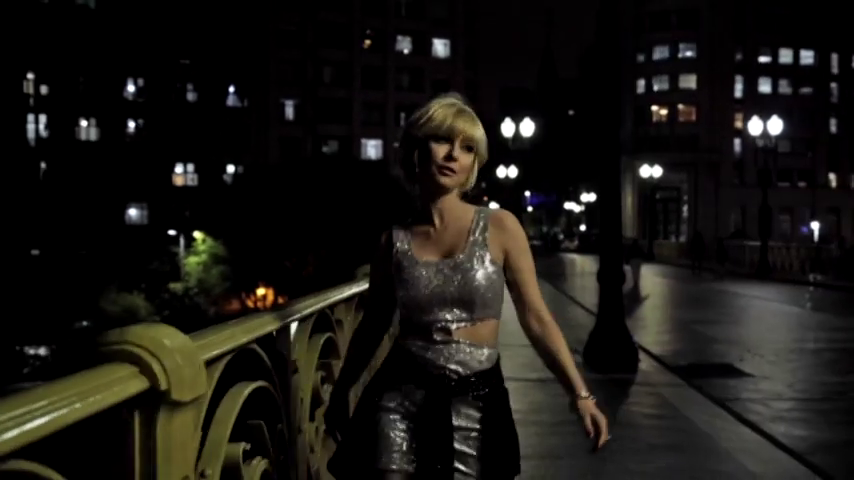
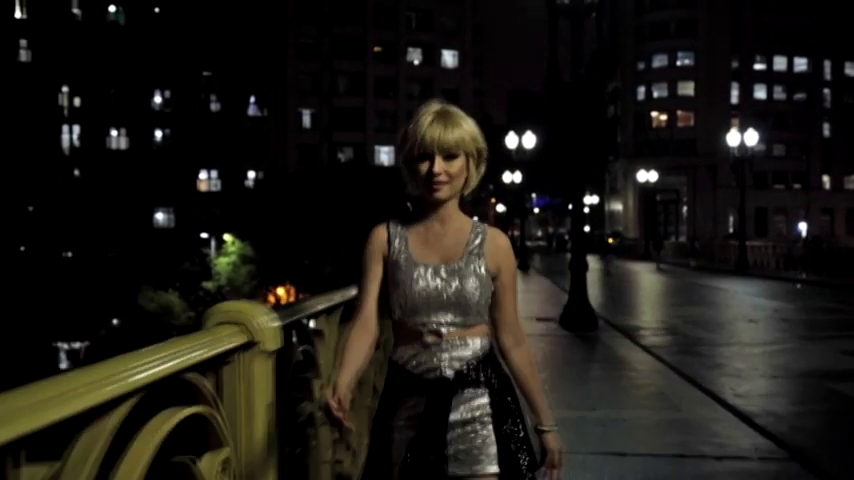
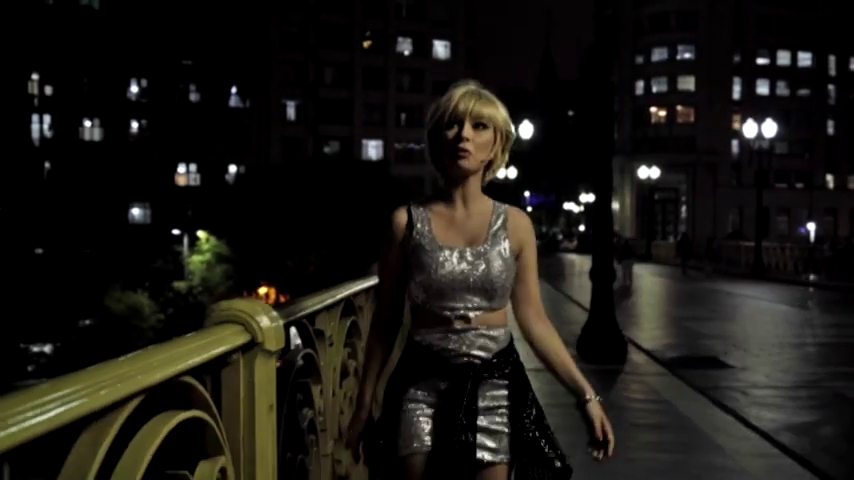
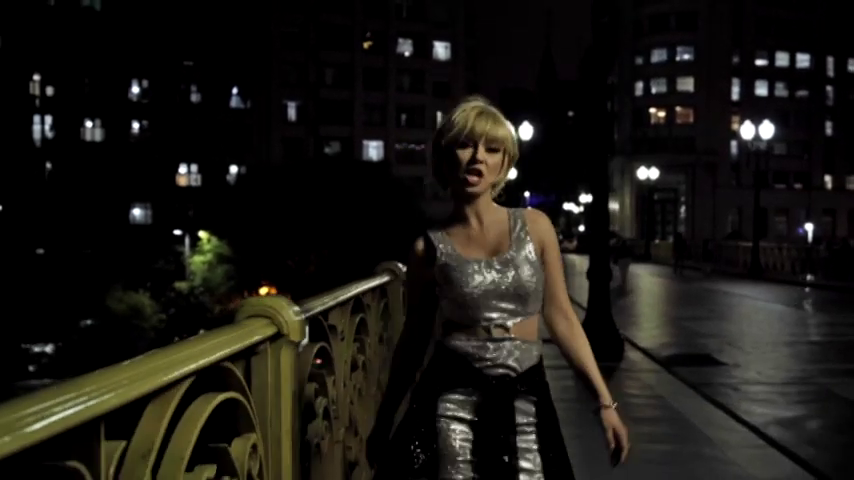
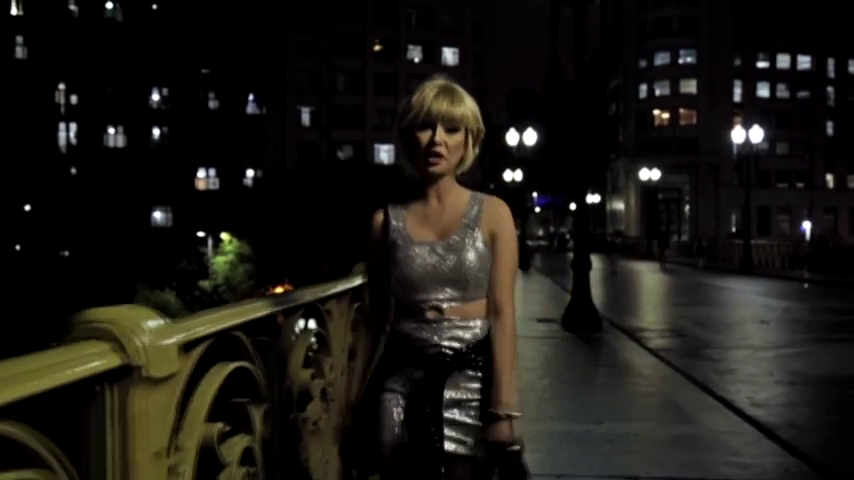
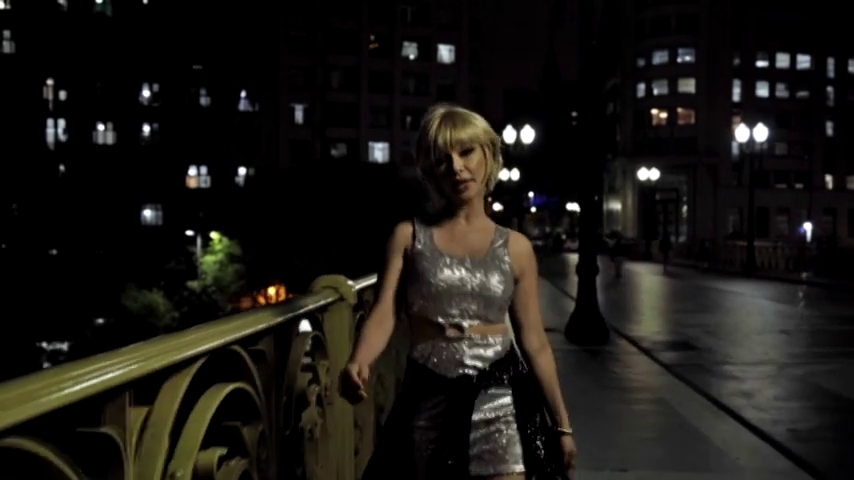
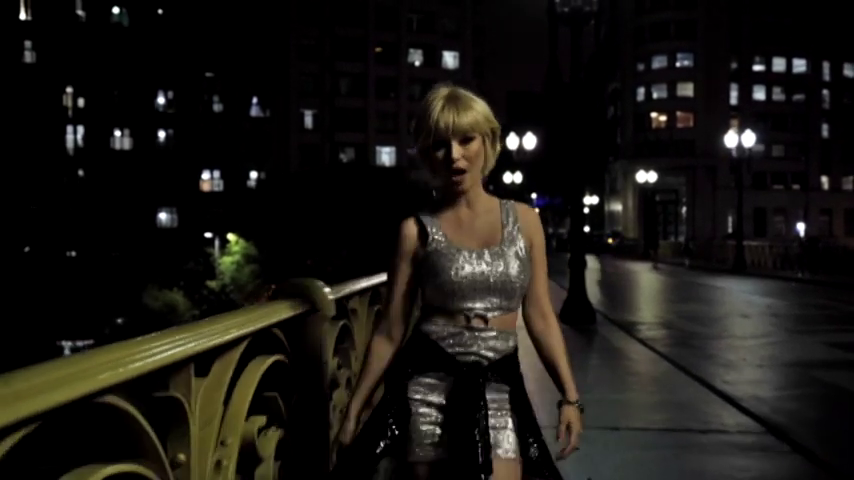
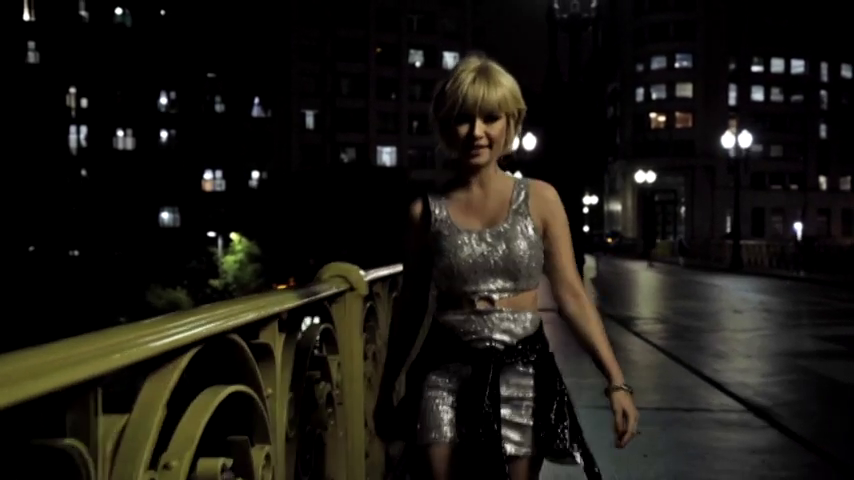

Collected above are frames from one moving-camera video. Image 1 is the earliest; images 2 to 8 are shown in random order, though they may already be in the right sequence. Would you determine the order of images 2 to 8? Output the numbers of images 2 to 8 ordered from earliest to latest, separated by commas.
3, 4, 6, 5, 2, 7, 8
